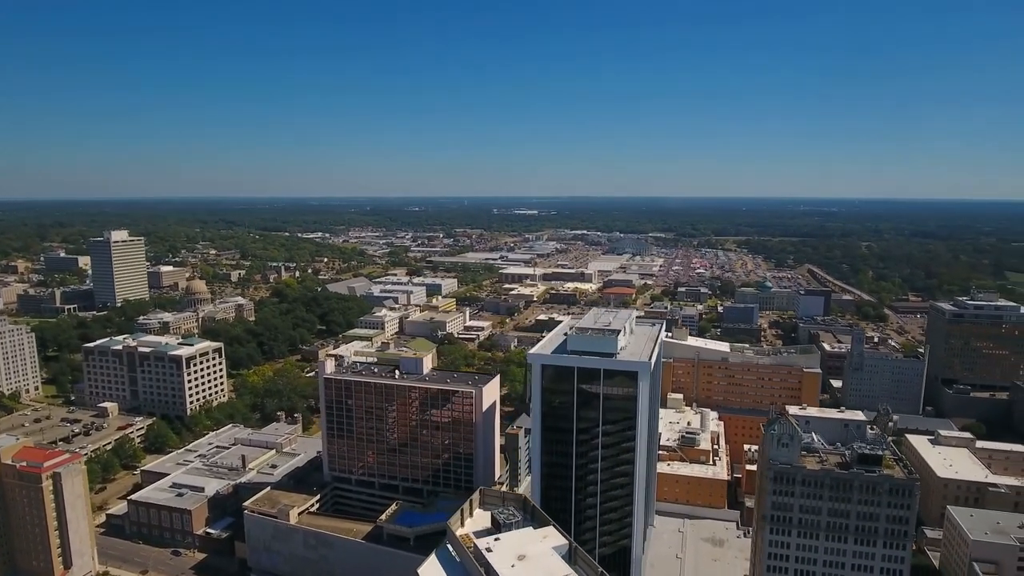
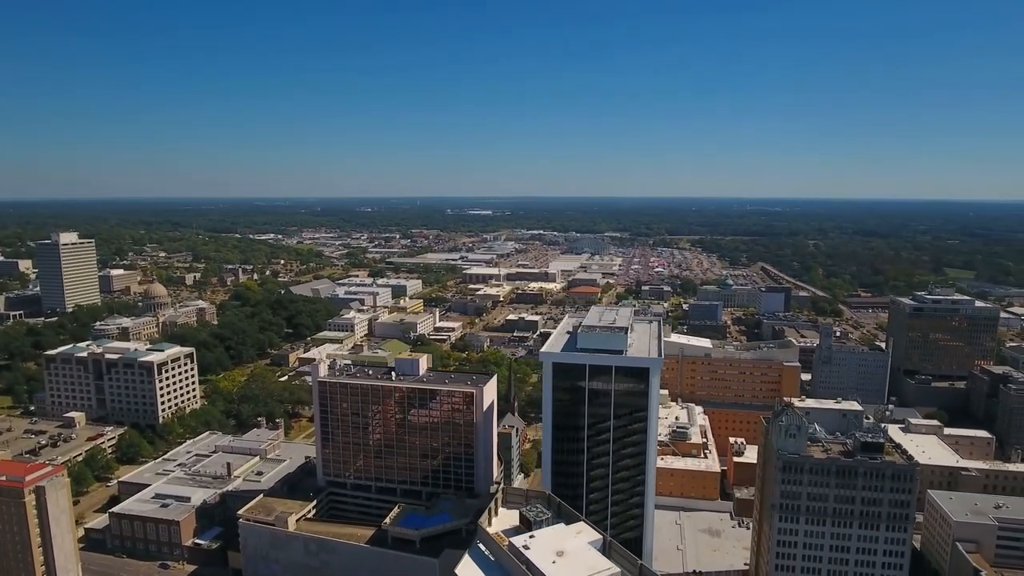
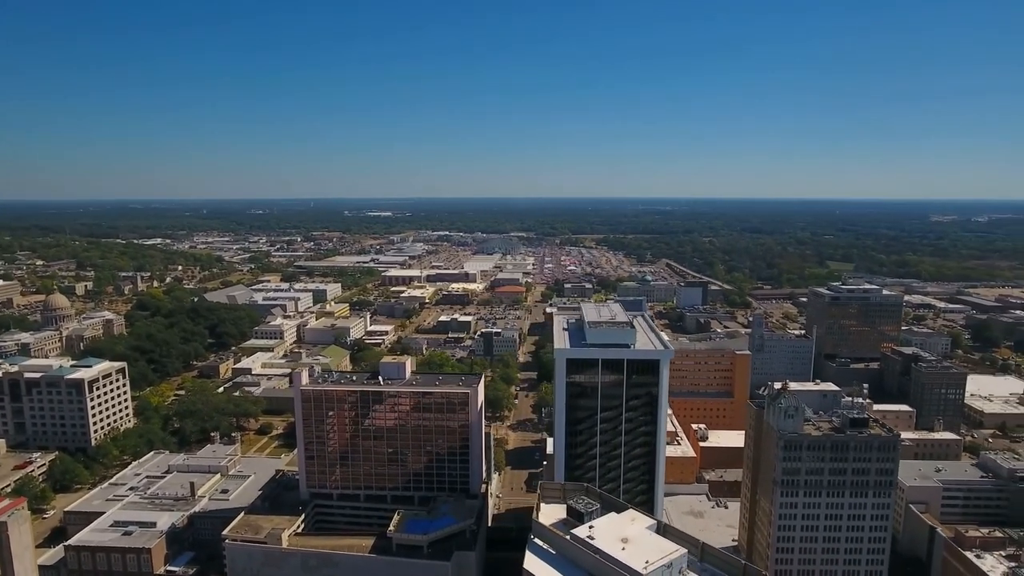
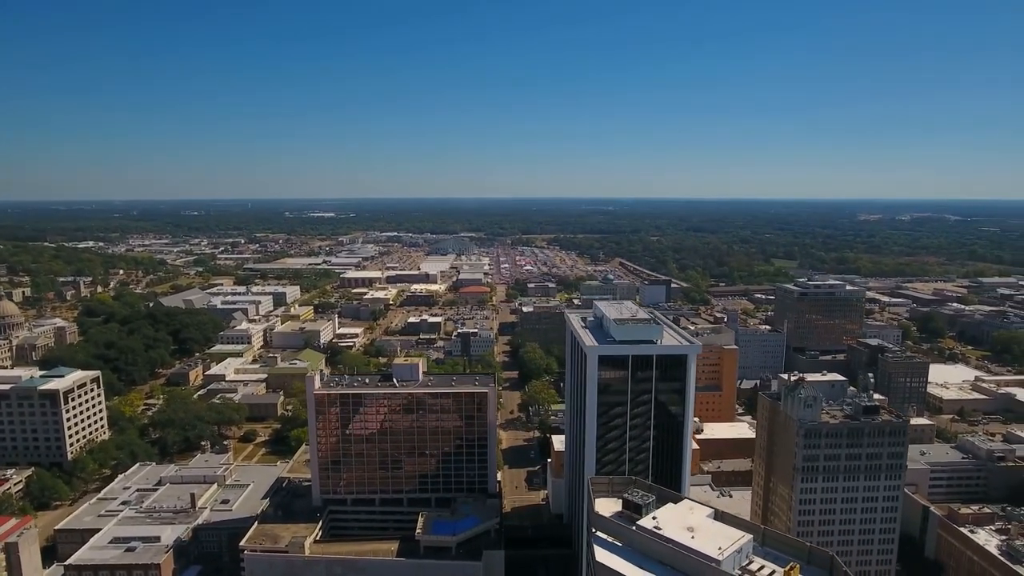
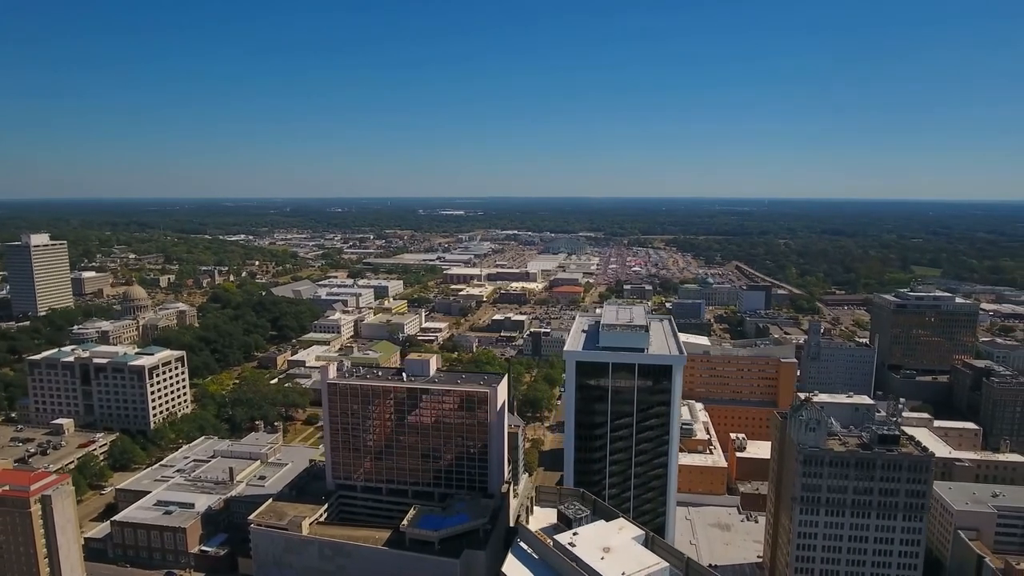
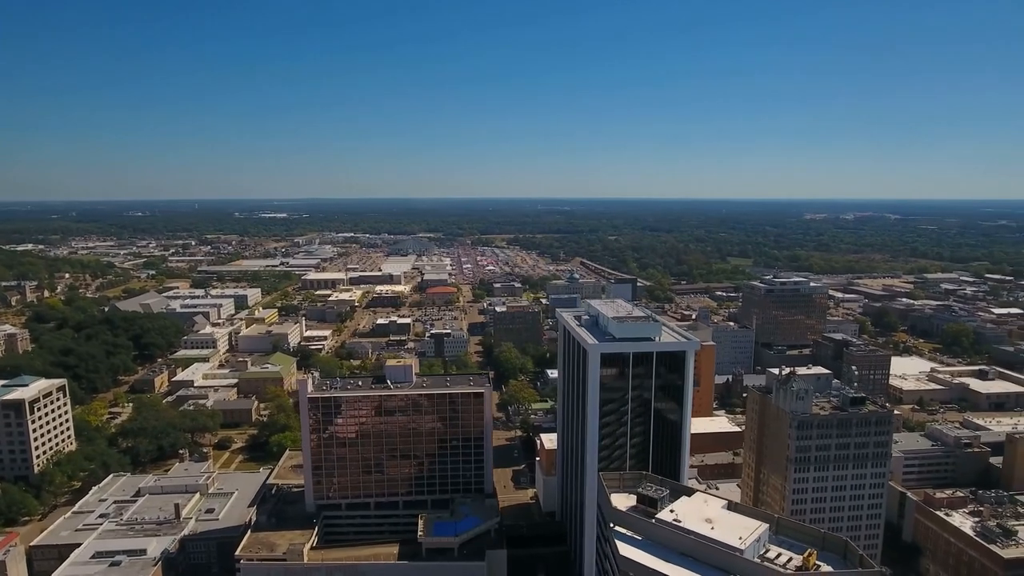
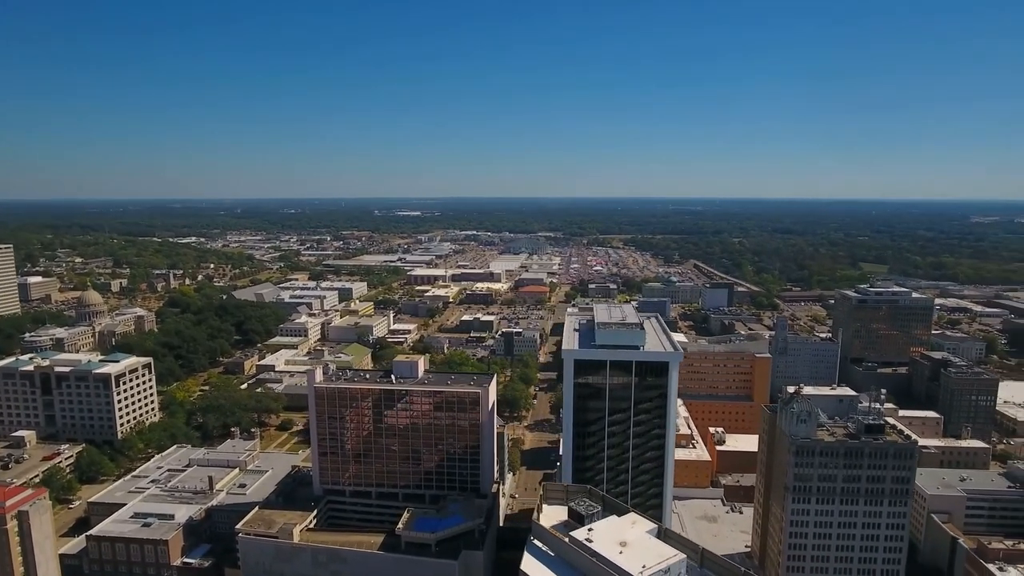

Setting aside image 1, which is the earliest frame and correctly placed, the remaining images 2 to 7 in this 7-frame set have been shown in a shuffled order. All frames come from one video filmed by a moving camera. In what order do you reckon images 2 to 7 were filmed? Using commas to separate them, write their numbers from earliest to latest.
2, 5, 7, 3, 4, 6
